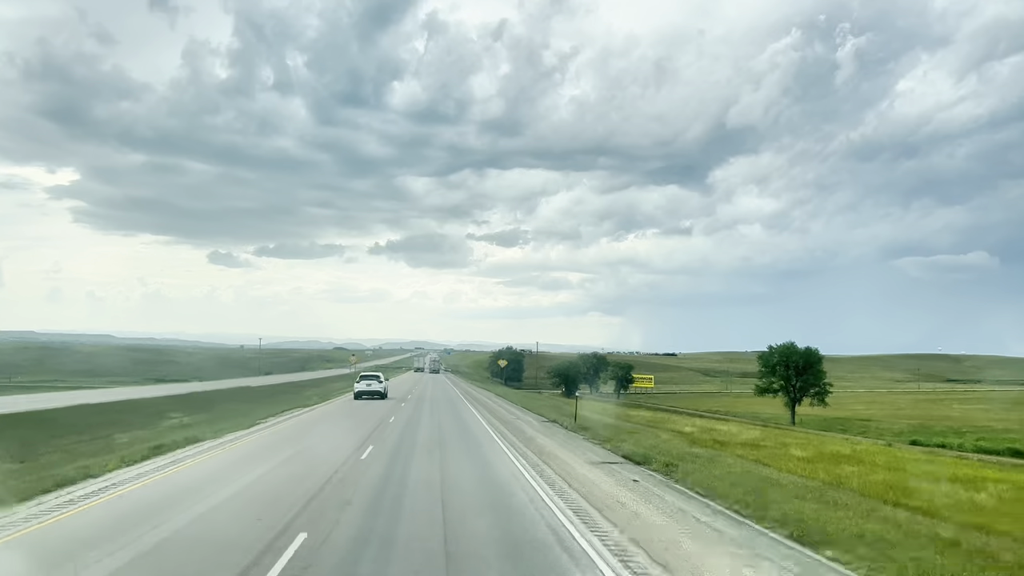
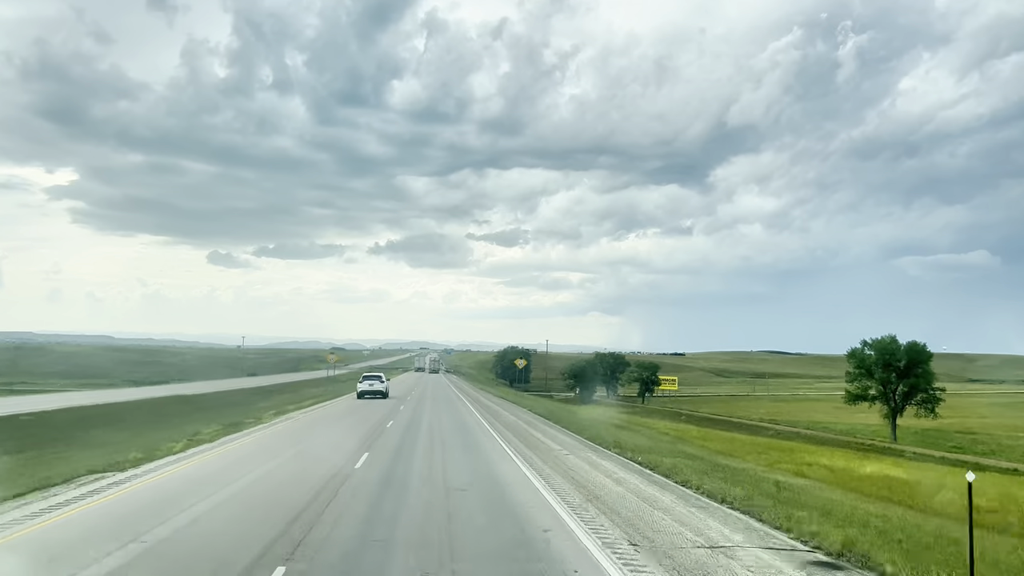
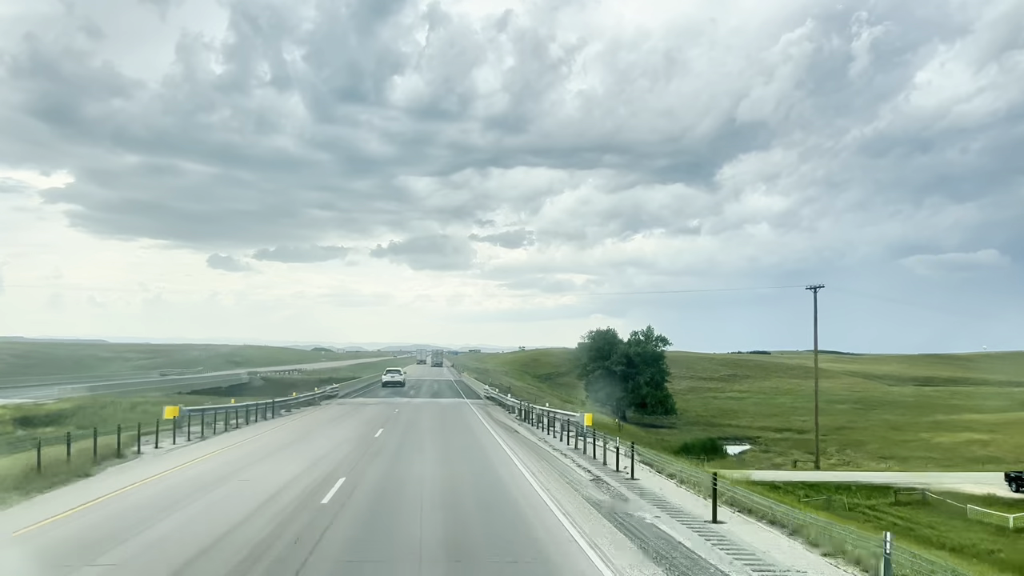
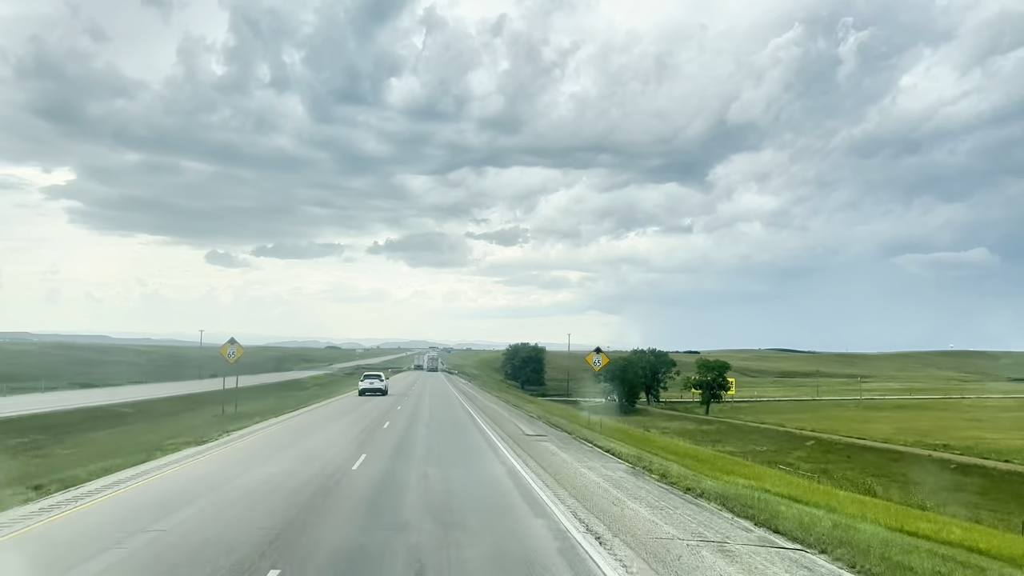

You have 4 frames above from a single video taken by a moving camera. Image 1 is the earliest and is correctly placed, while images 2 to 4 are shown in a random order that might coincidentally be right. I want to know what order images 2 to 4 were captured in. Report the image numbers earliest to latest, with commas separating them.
2, 4, 3
